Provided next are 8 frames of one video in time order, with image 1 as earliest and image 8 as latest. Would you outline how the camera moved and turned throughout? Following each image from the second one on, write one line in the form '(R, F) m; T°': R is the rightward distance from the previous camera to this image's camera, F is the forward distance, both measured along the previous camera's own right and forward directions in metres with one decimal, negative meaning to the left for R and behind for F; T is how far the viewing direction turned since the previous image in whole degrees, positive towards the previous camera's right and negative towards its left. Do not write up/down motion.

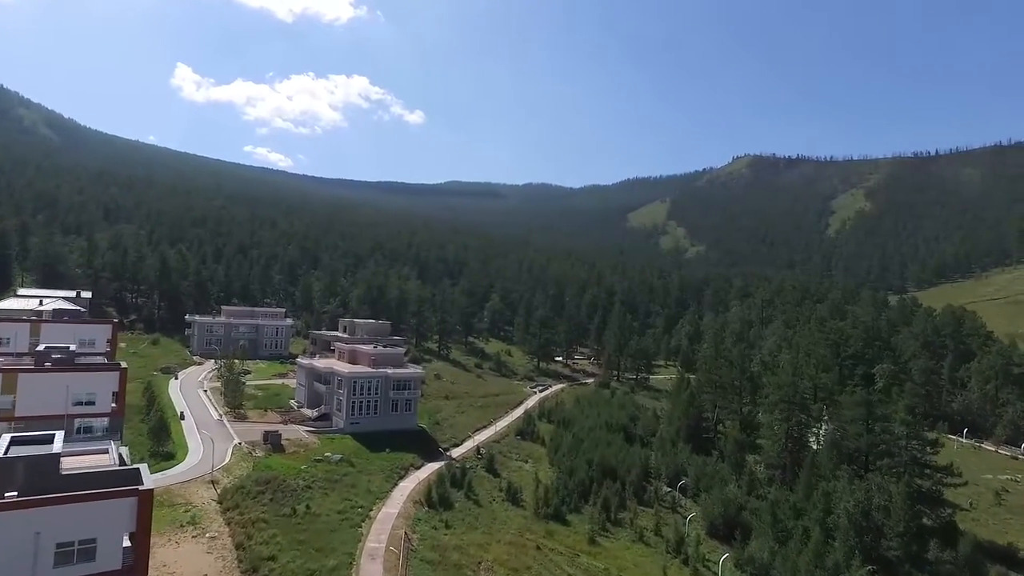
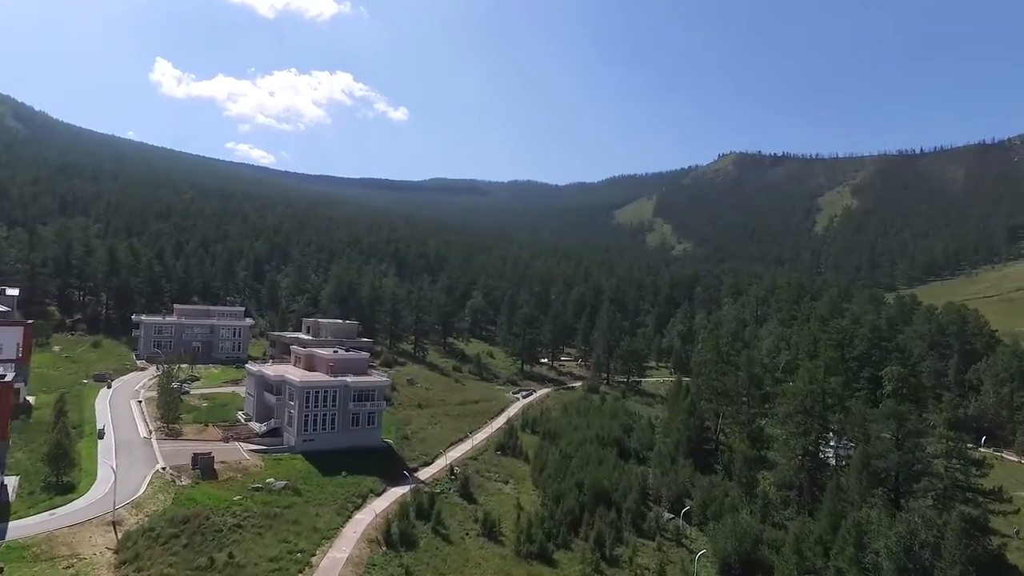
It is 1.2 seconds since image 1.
(+0.5, +6.8) m; +1°
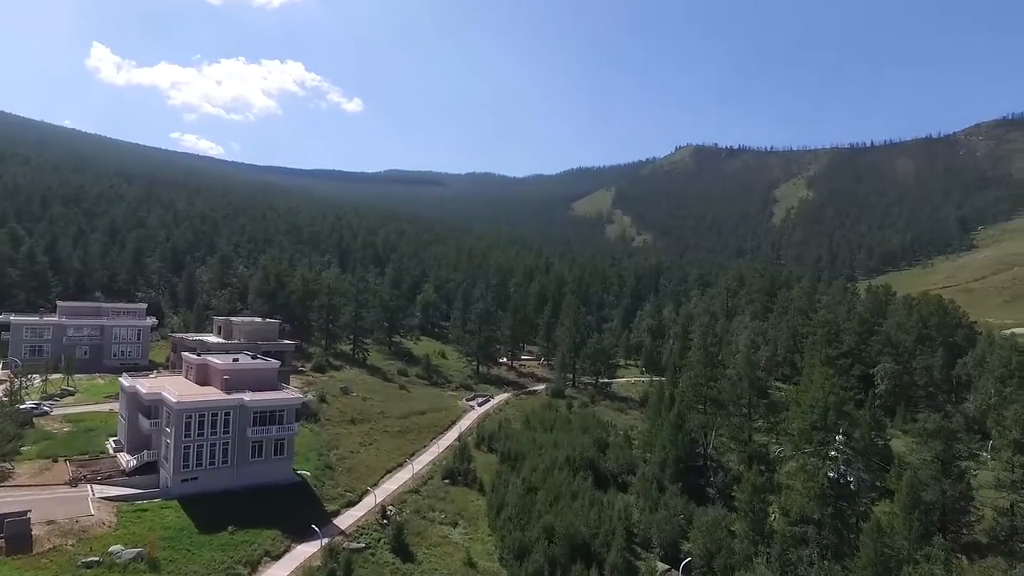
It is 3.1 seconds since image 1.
(+0.5, +10.2) m; +4°
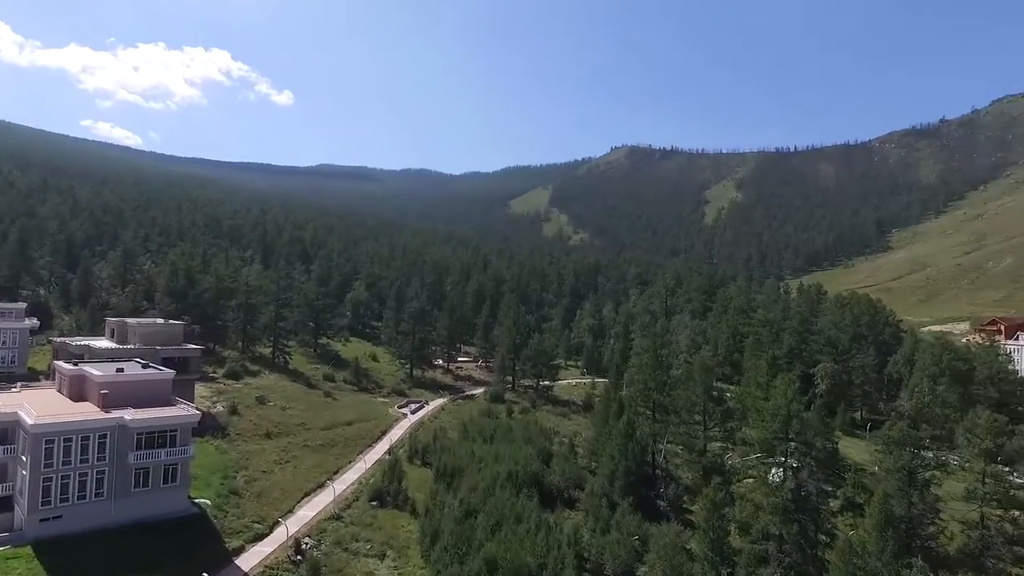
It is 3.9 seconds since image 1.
(0.0, +4.3) m; +6°
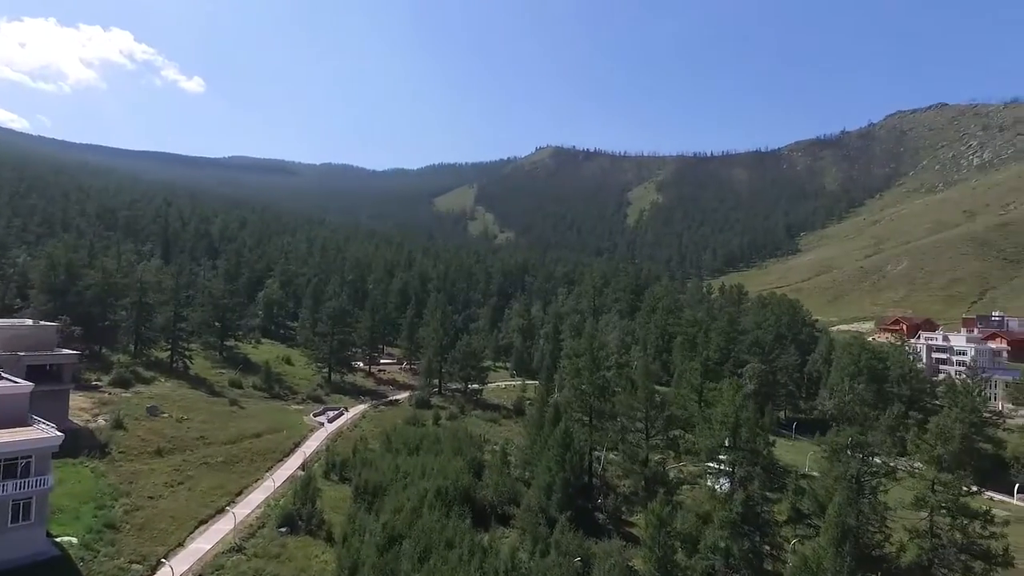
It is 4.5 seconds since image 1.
(-0.4, +3.5) m; +7°
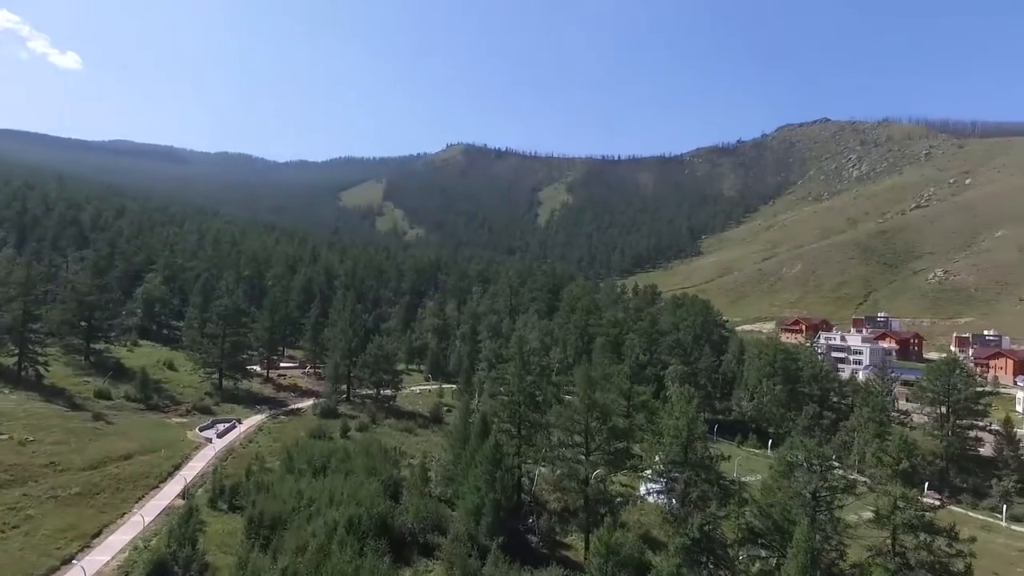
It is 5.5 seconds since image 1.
(-1.0, +4.5) m; +8°
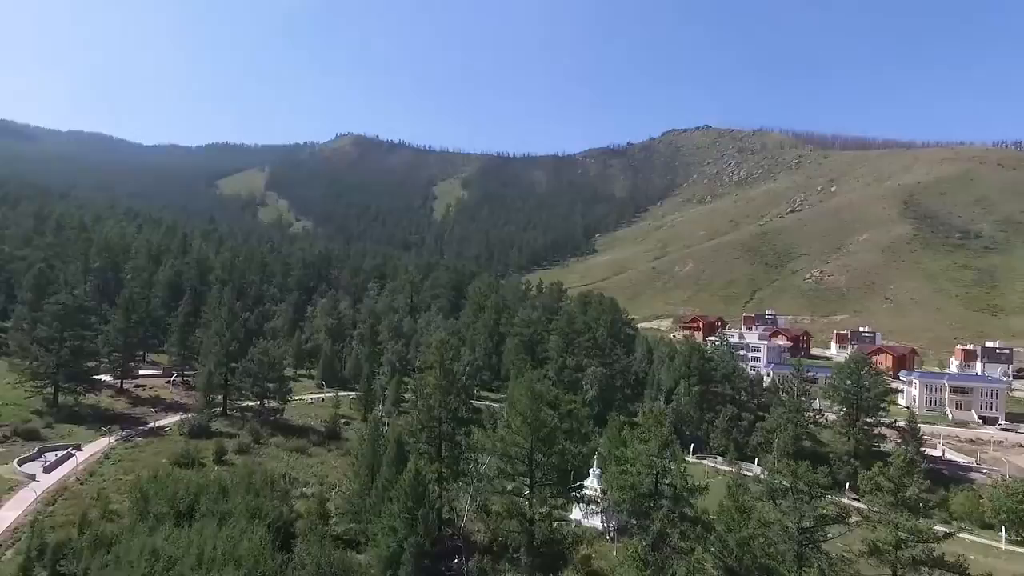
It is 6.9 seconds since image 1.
(-1.7, +6.4) m; +10°
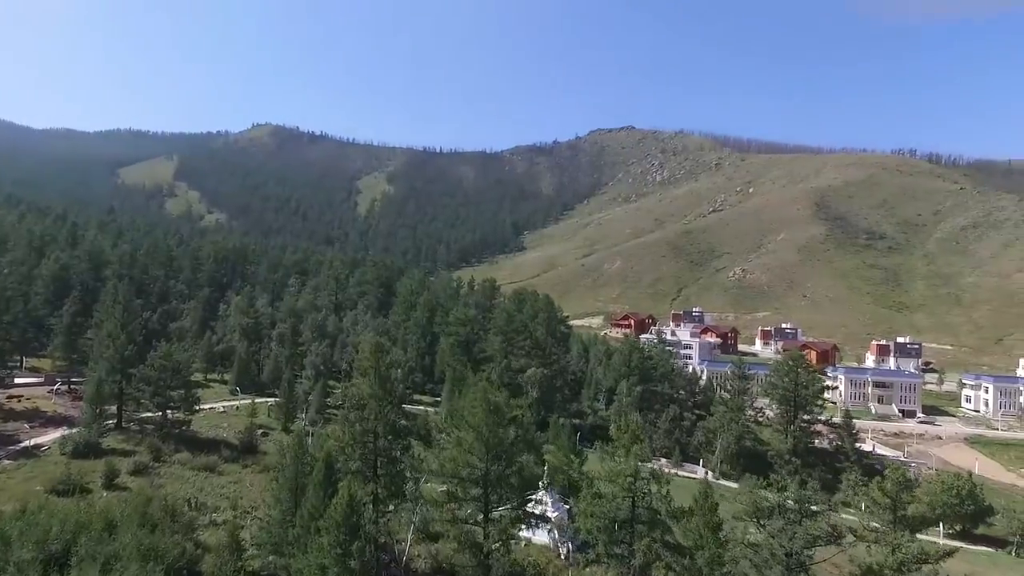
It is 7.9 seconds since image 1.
(-1.0, +3.8) m; +7°
